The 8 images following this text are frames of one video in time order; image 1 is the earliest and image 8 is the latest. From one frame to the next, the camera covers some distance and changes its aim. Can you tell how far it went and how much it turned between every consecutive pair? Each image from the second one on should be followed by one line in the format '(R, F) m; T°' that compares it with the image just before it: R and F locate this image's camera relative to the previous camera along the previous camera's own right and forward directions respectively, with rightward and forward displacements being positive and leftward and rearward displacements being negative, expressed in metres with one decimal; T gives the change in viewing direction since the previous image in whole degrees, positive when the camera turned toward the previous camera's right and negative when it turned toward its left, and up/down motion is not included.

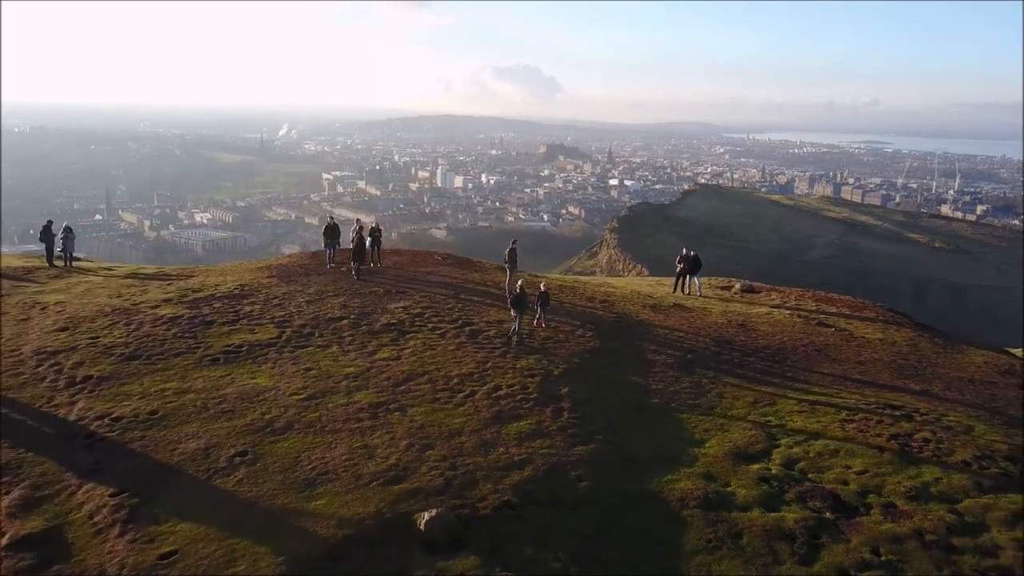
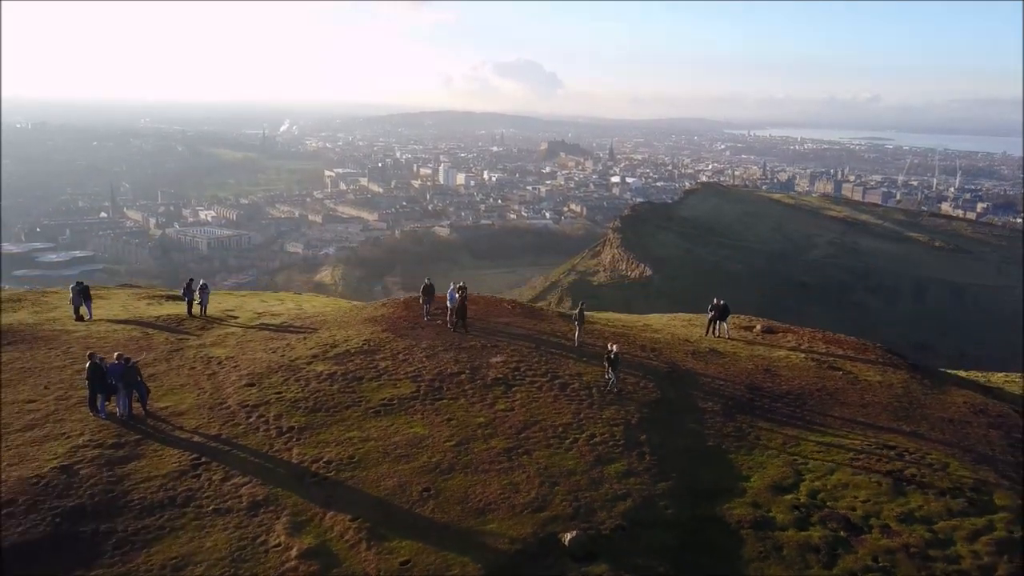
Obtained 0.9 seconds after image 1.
(-0.6, -1.1) m; 0°
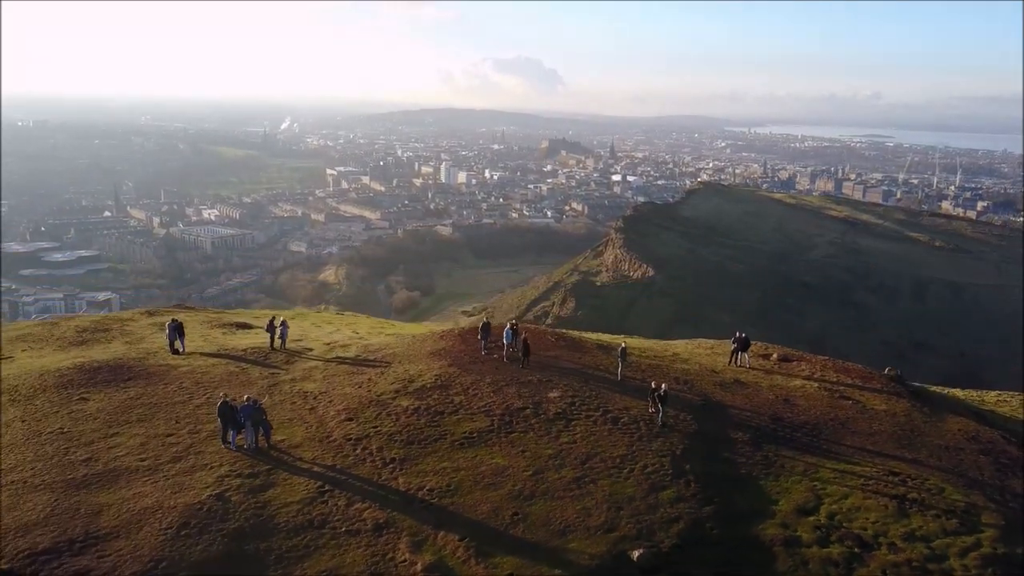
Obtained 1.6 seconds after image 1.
(-0.5, -0.9) m; 0°
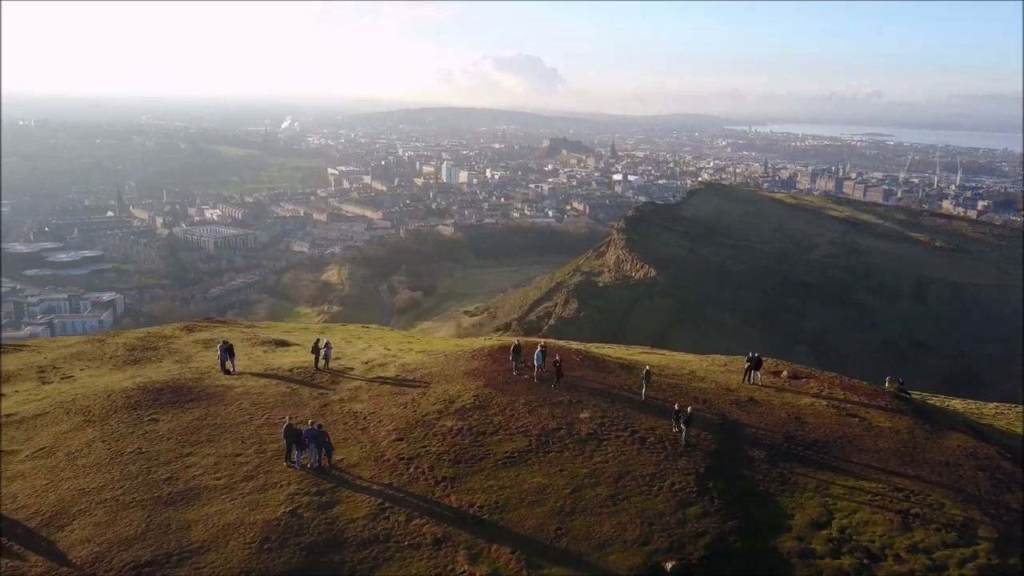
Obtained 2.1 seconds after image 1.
(-0.3, -0.5) m; 0°
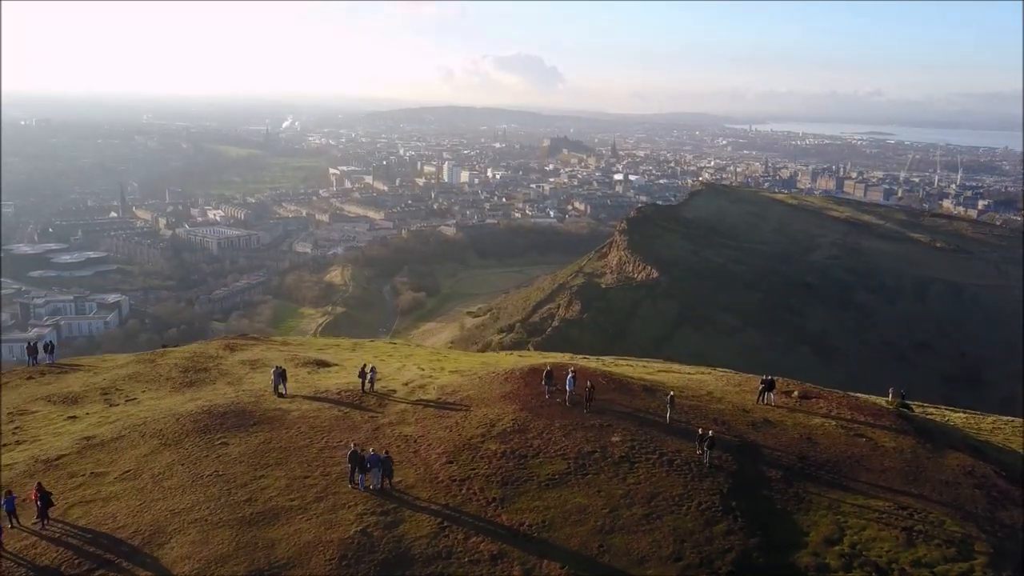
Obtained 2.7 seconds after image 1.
(-0.4, -0.7) m; 0°
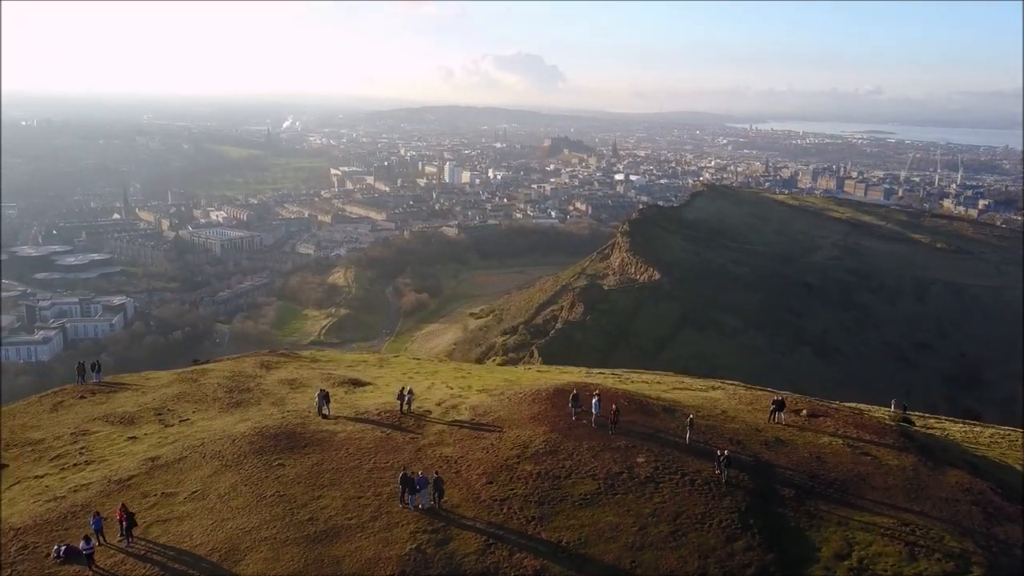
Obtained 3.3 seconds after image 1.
(-0.4, -0.6) m; 0°
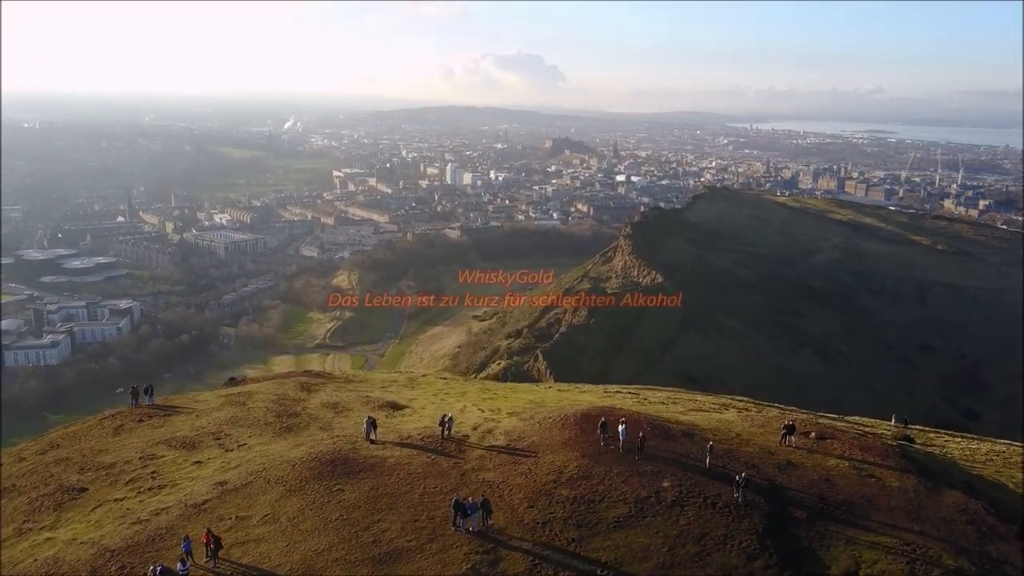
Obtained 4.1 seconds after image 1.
(-0.5, -0.8) m; 0°
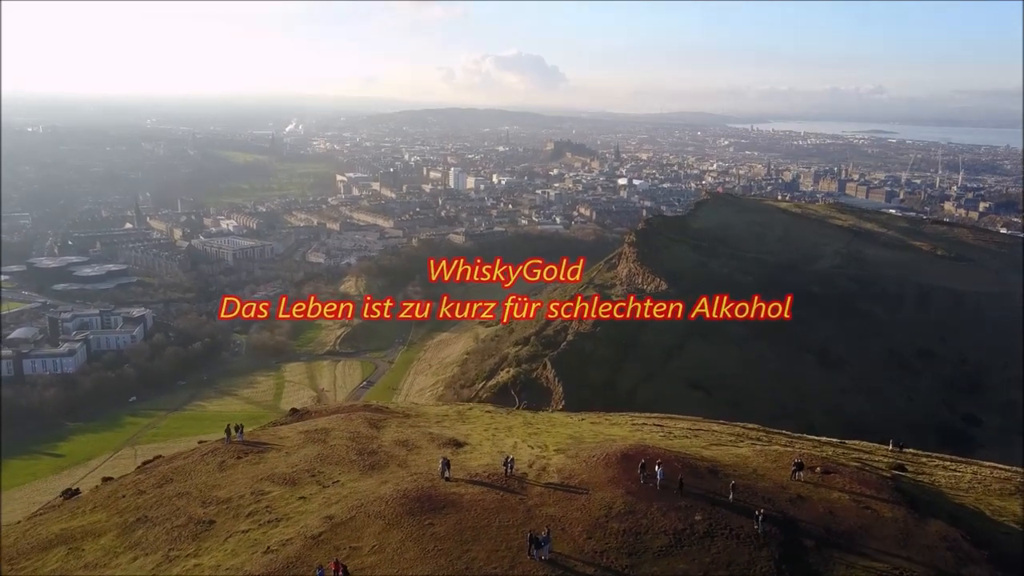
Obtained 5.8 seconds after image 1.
(-0.9, -1.9) m; 0°
